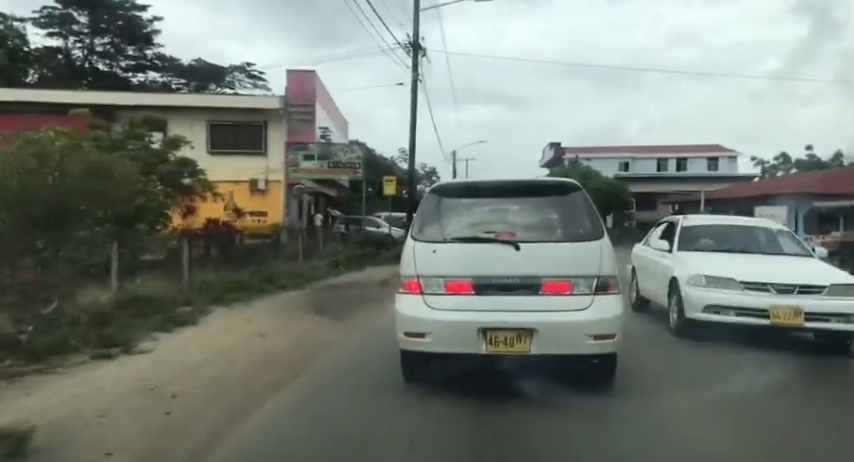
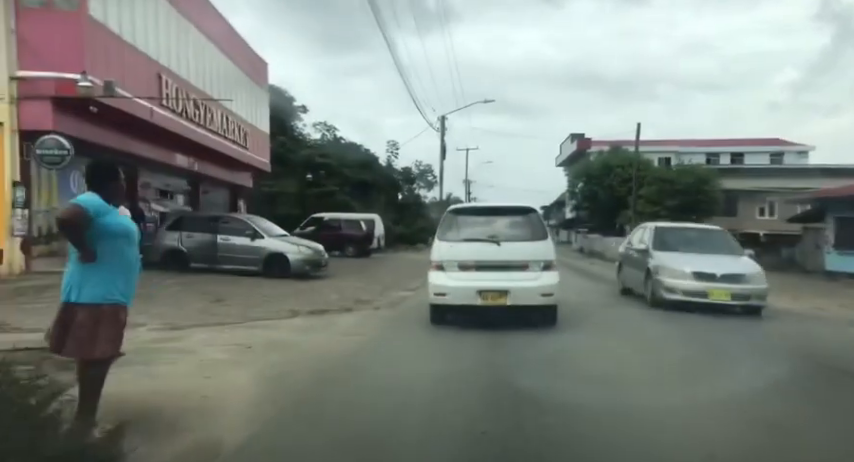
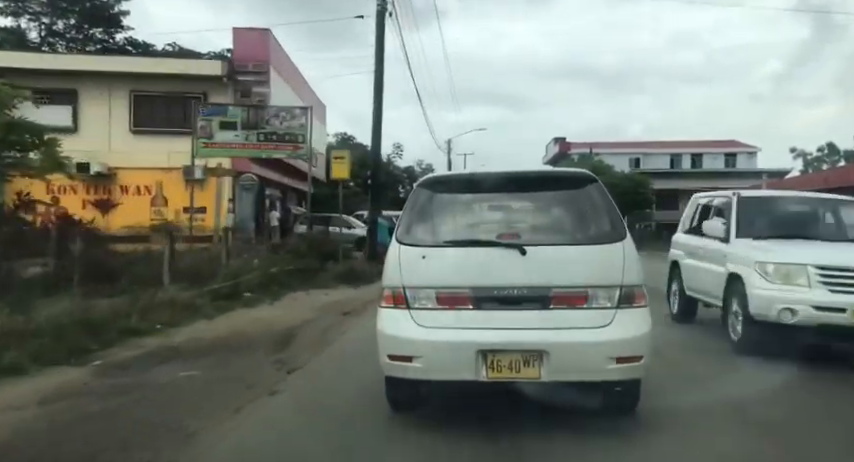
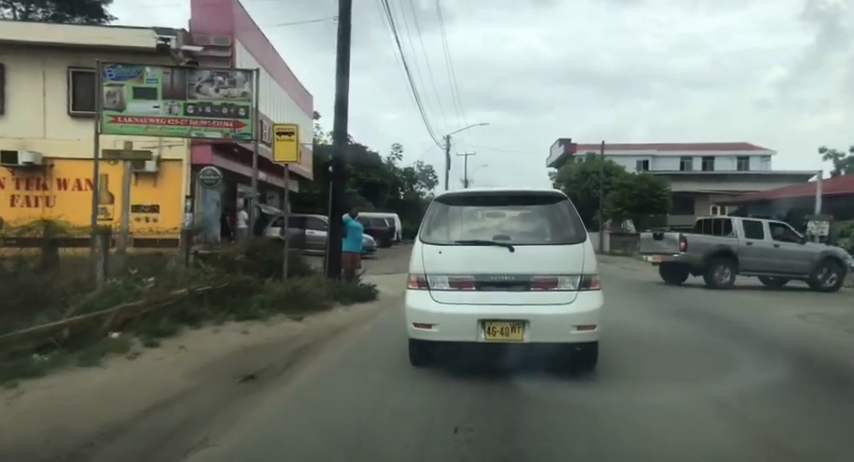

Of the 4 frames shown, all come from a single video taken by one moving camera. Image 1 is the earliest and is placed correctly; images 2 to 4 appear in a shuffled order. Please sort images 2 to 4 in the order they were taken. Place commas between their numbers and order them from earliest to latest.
3, 4, 2
